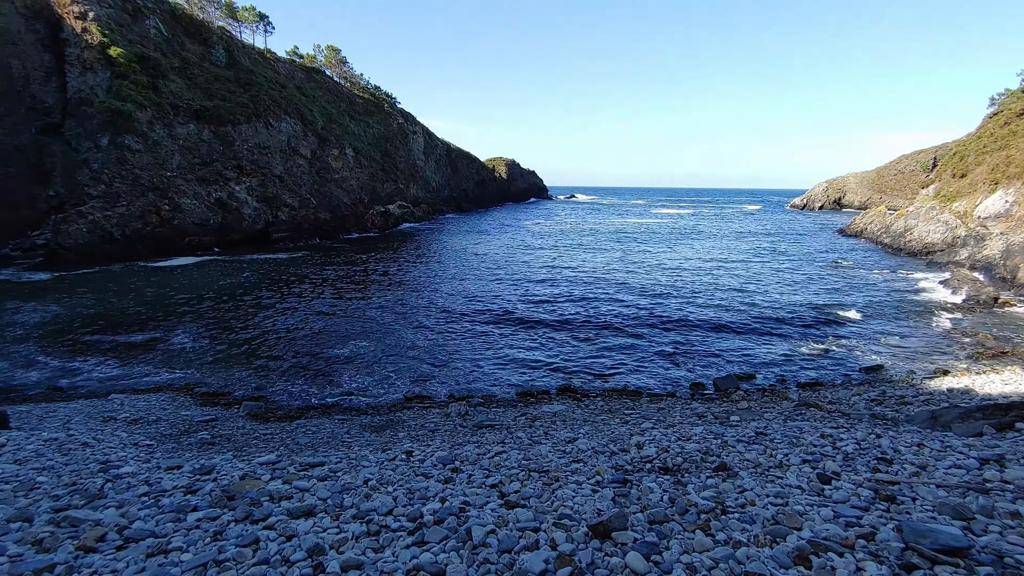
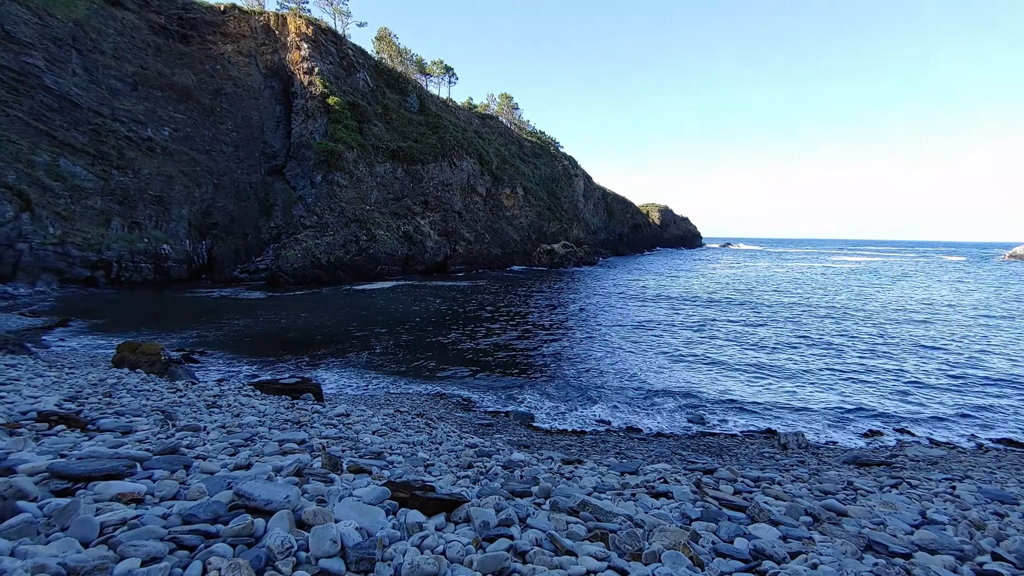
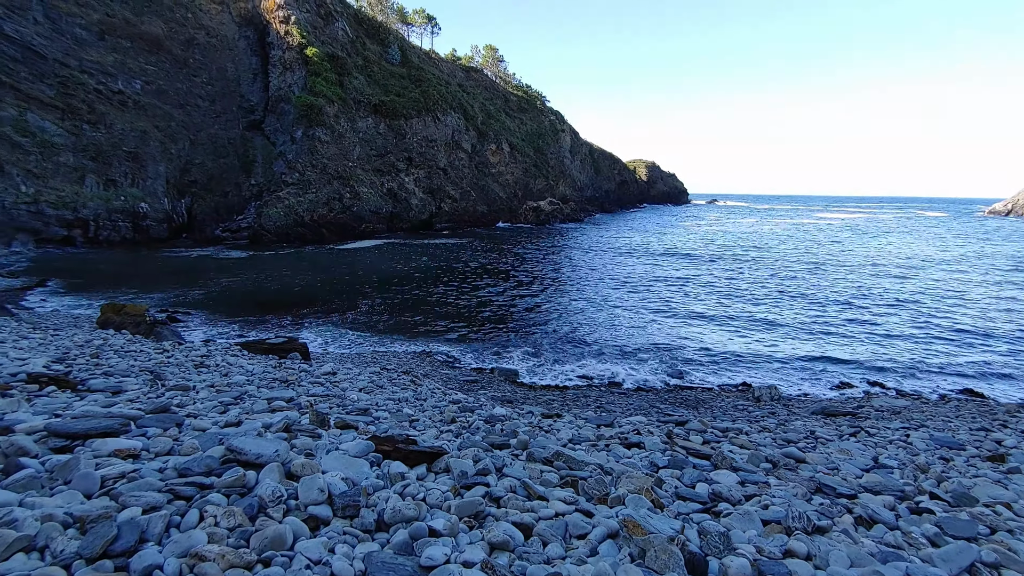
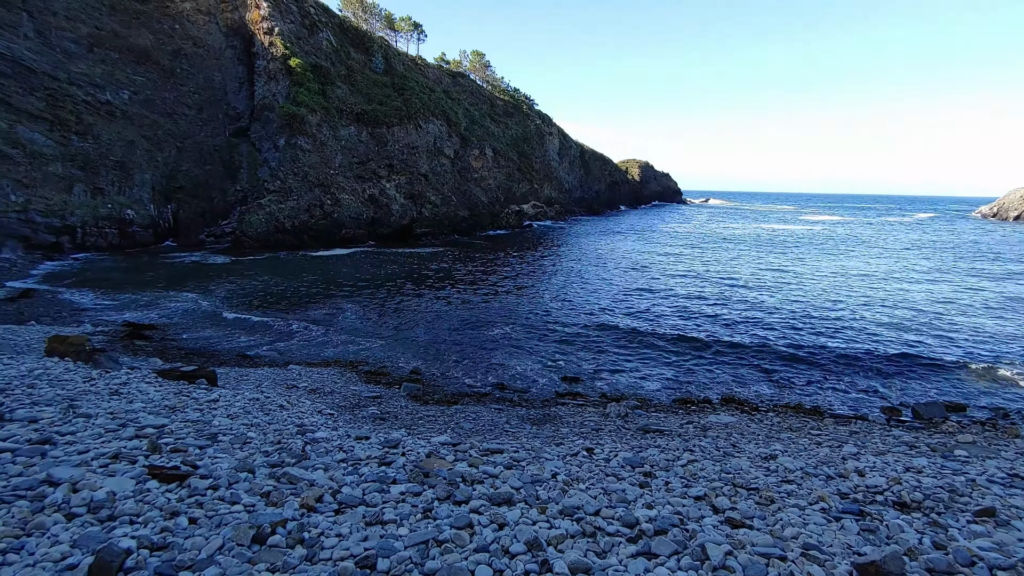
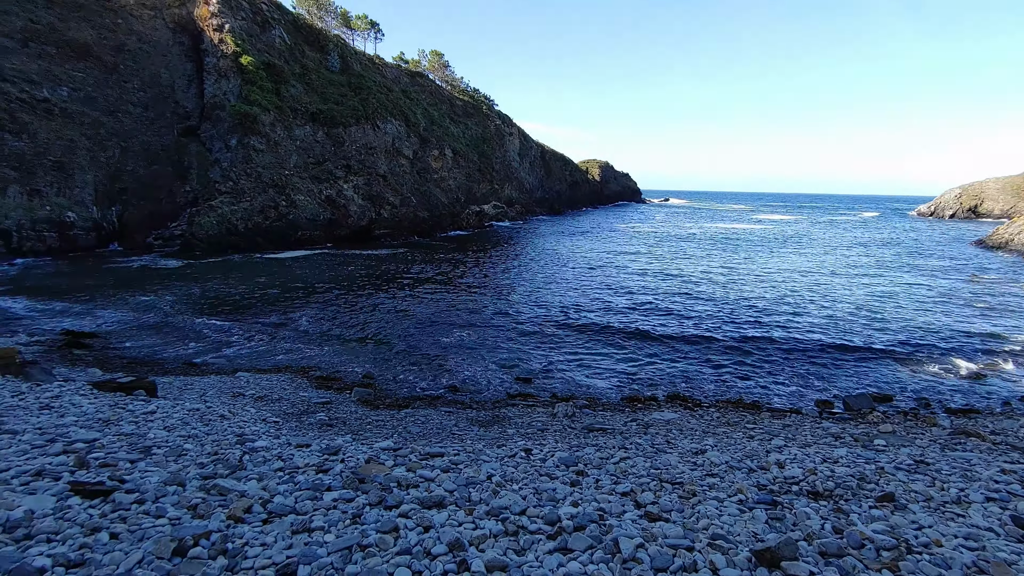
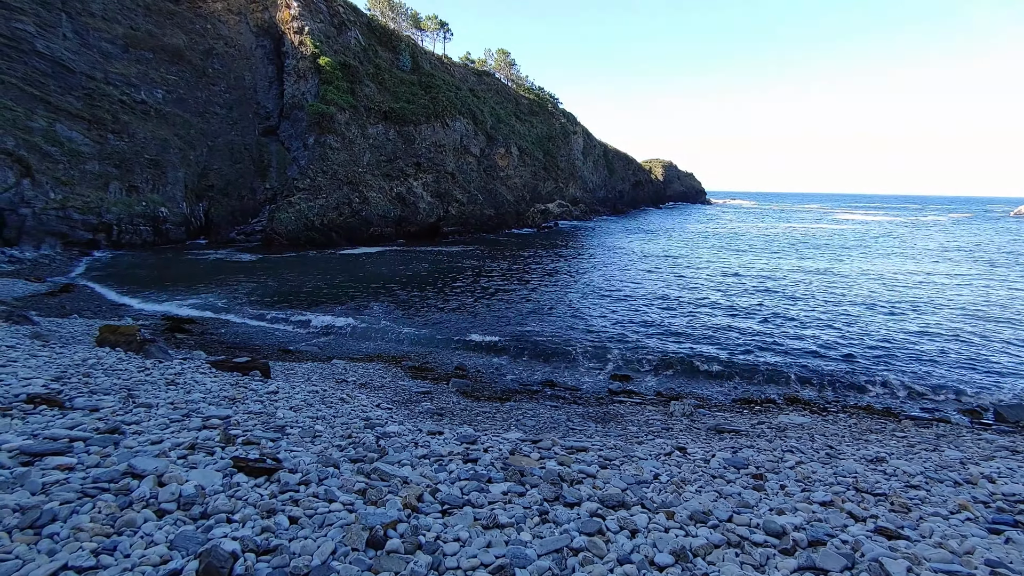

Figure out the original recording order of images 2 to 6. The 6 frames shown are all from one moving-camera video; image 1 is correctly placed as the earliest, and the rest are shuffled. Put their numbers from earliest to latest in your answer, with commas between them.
5, 4, 6, 3, 2
